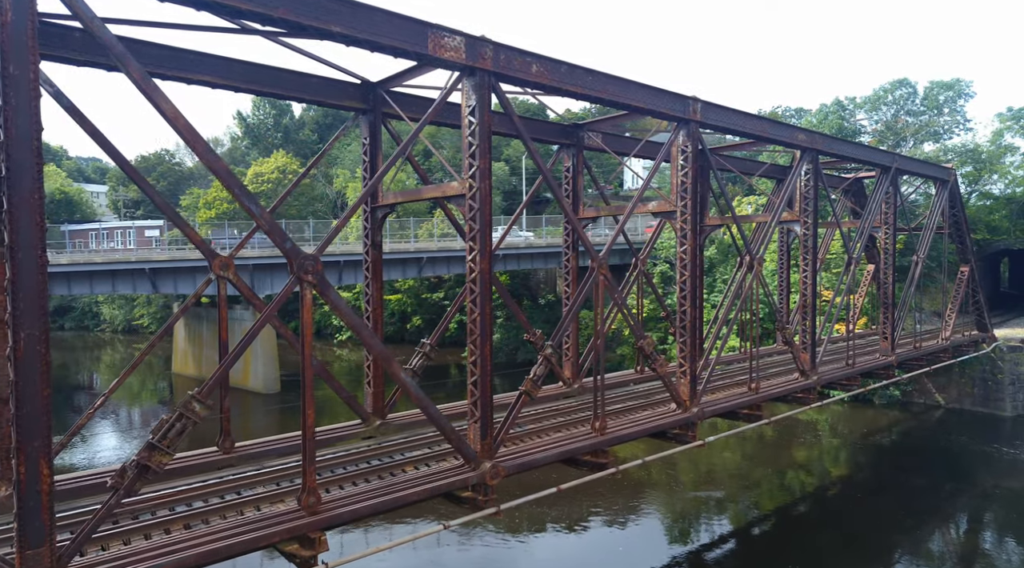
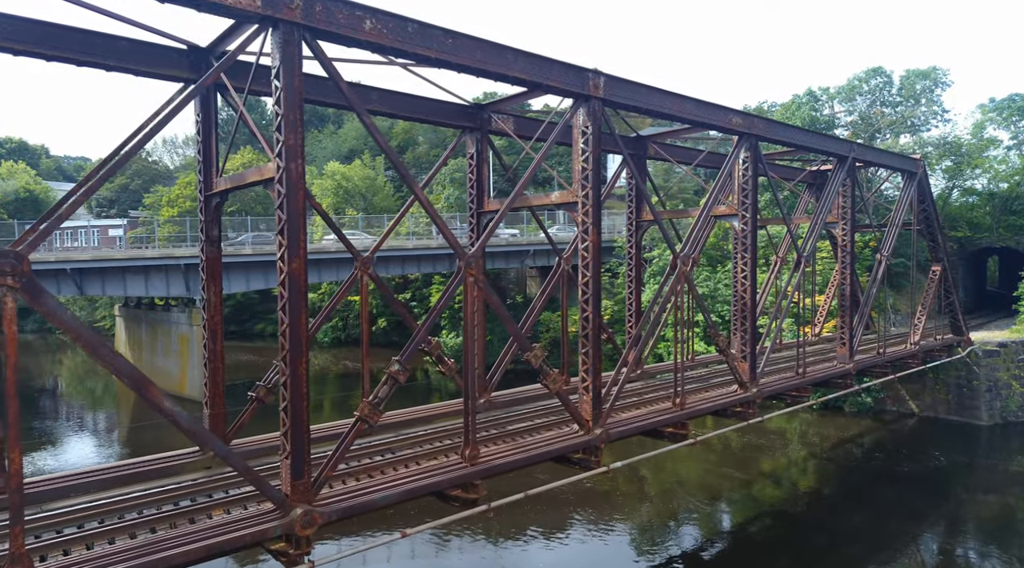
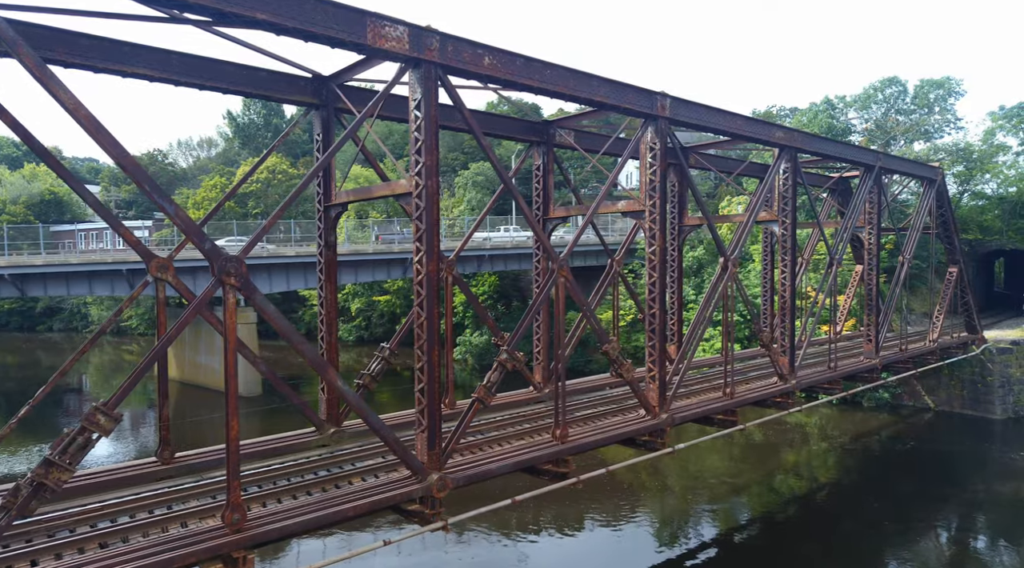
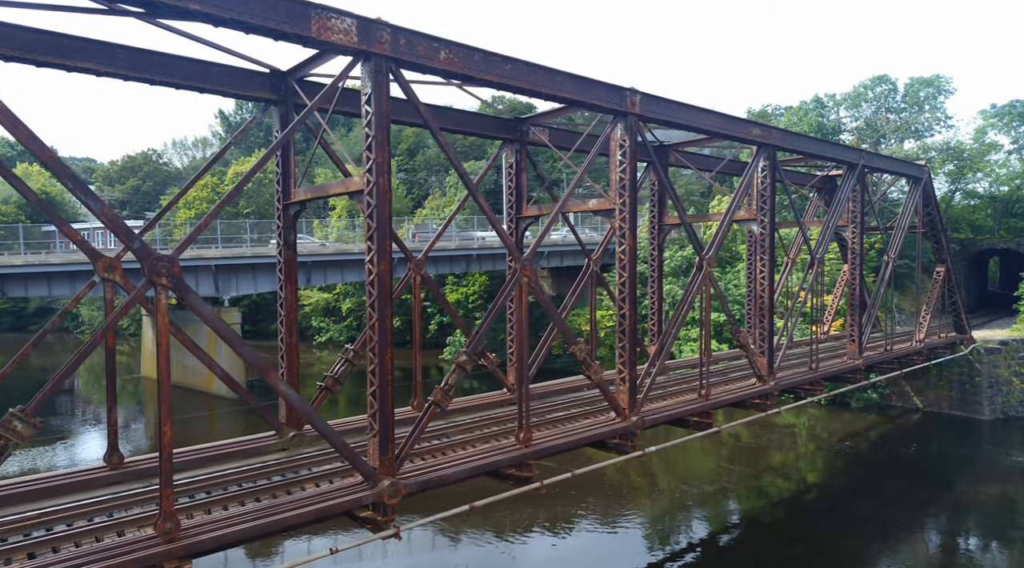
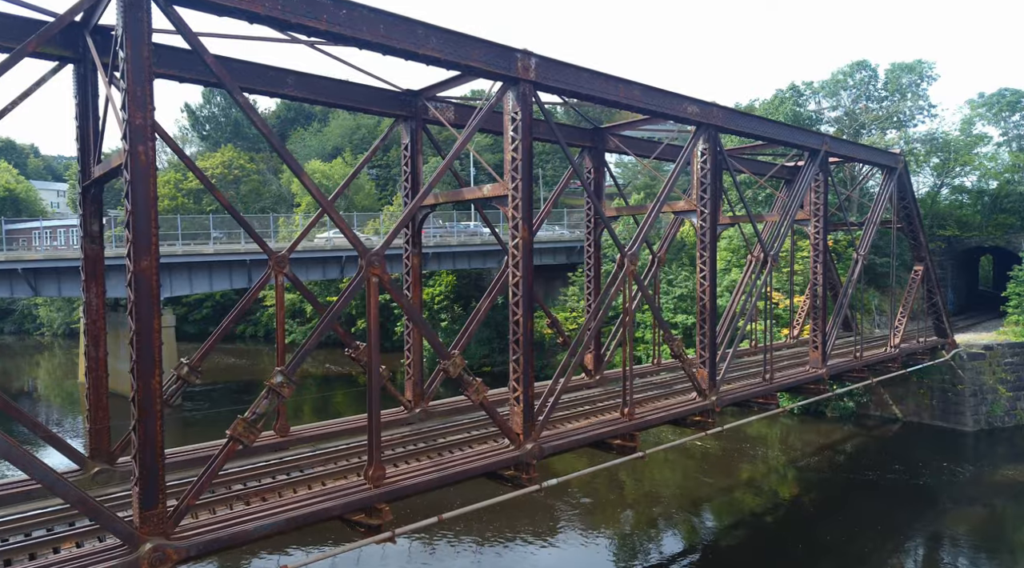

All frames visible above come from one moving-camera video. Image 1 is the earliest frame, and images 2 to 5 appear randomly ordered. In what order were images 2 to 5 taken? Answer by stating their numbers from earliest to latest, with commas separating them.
3, 4, 2, 5
